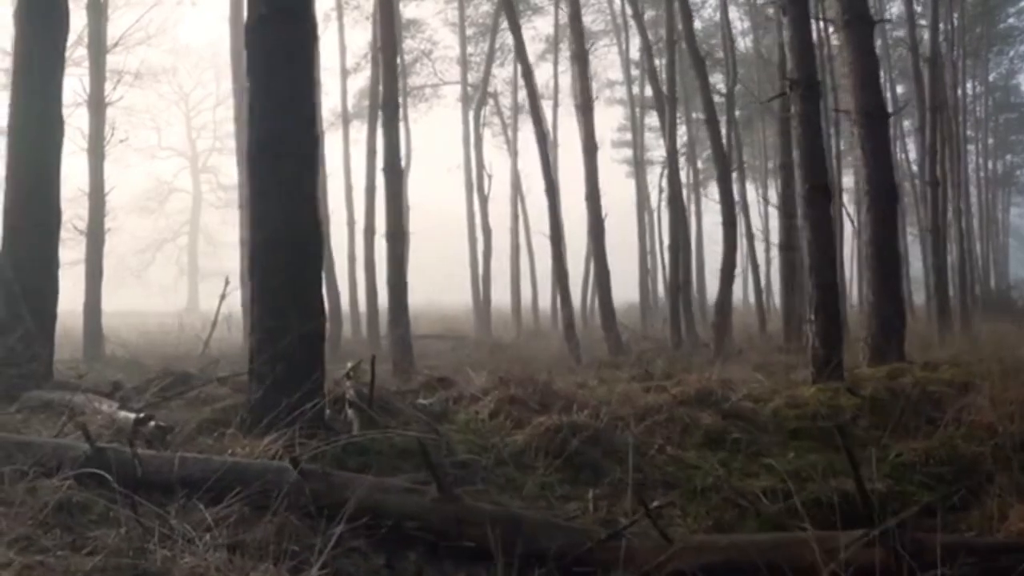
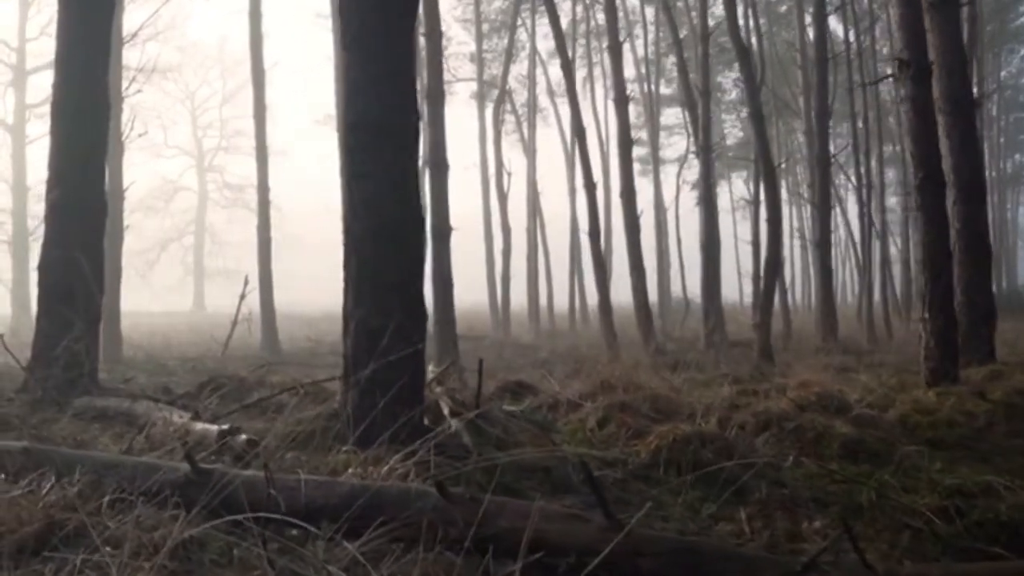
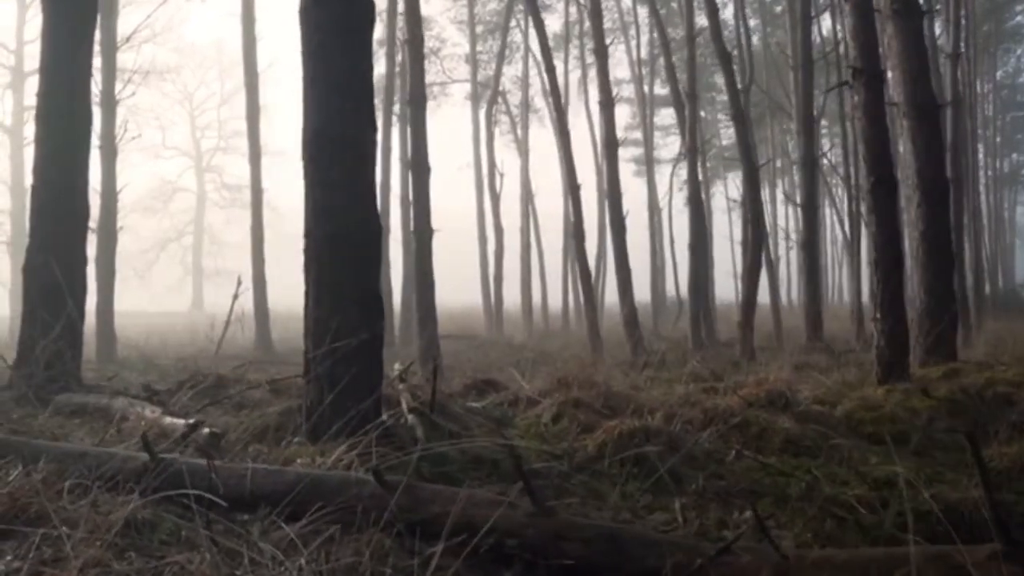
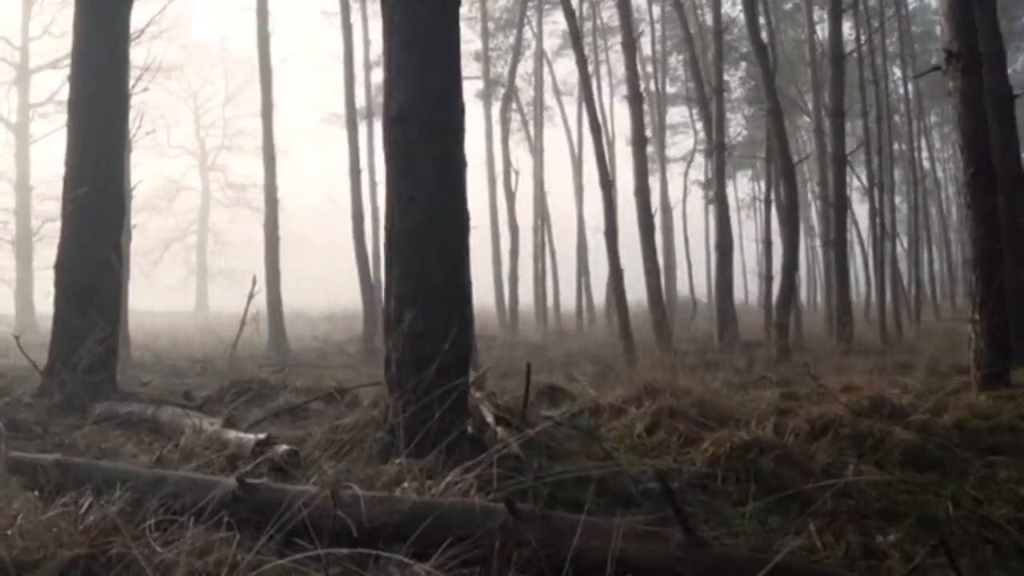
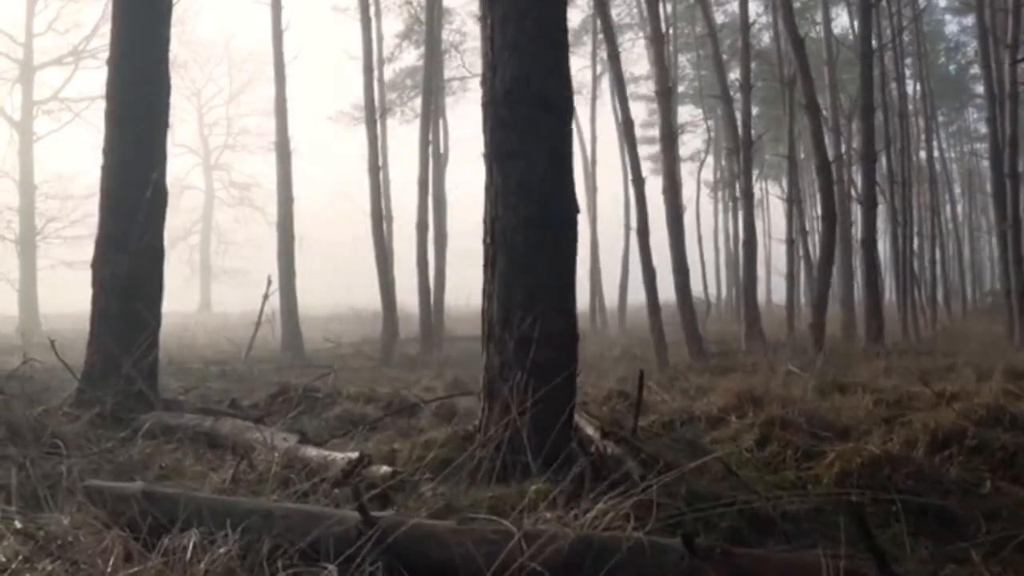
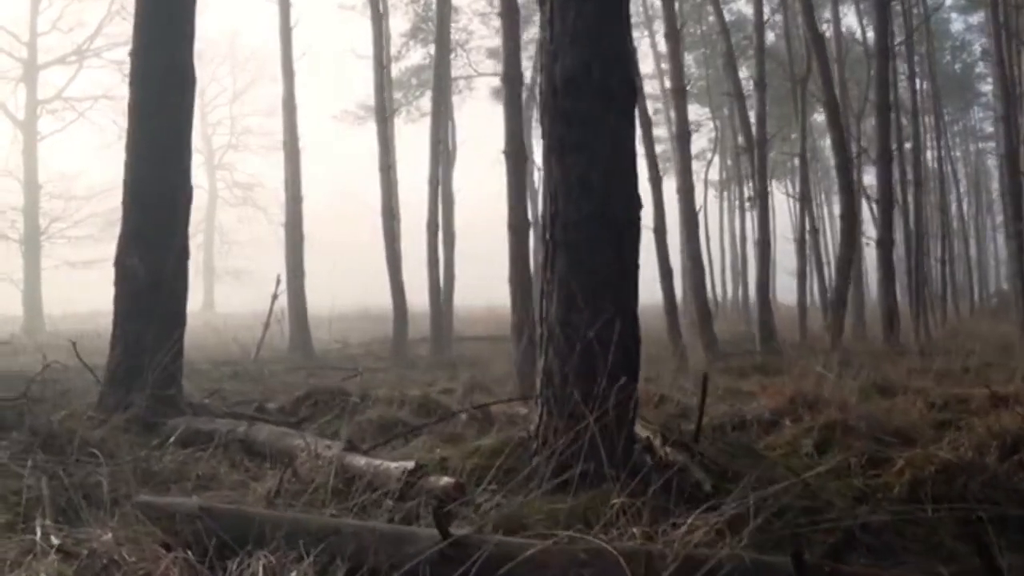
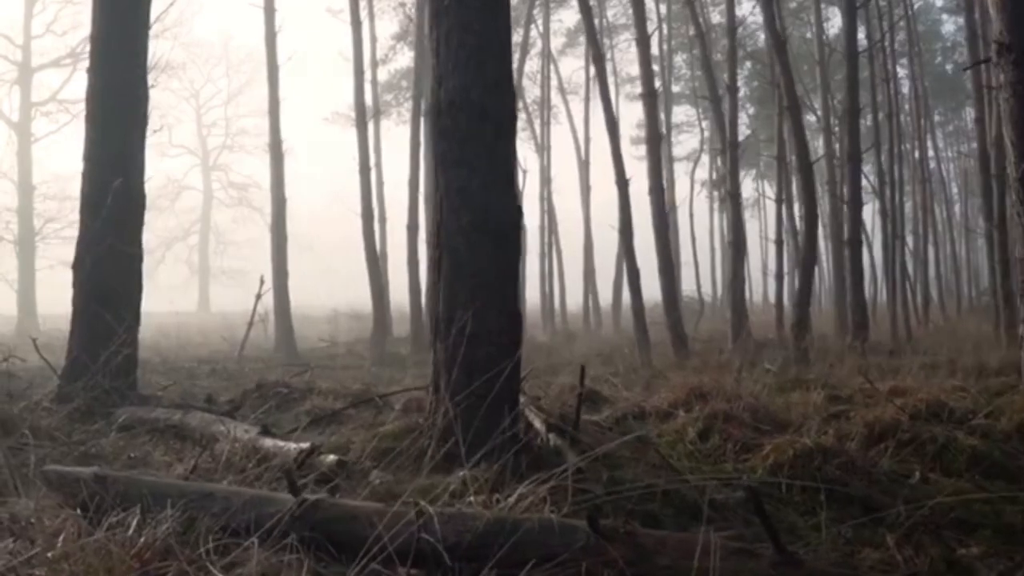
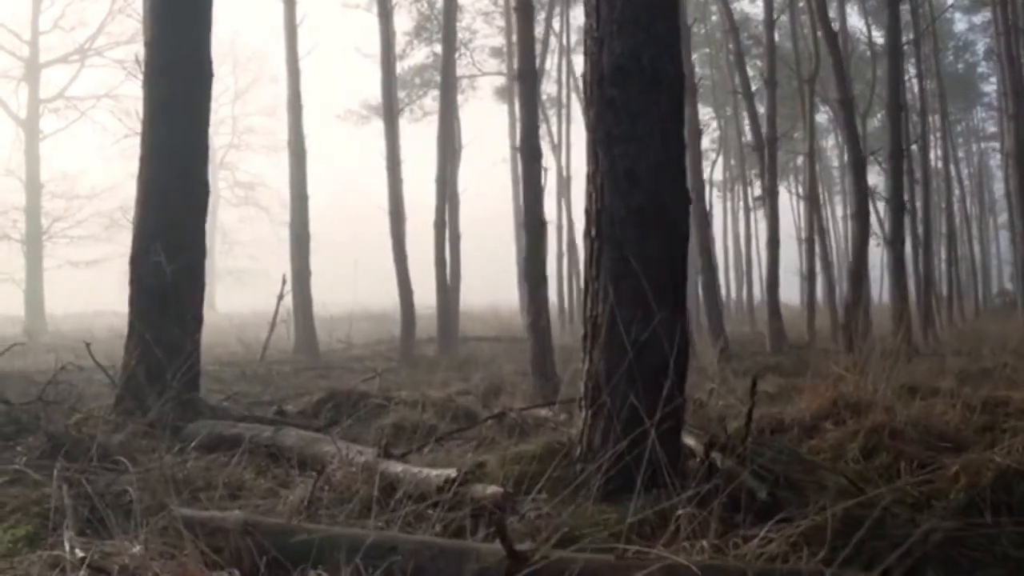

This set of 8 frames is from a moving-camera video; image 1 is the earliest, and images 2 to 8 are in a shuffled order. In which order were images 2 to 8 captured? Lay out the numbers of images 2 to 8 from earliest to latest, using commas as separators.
3, 2, 4, 7, 5, 6, 8
